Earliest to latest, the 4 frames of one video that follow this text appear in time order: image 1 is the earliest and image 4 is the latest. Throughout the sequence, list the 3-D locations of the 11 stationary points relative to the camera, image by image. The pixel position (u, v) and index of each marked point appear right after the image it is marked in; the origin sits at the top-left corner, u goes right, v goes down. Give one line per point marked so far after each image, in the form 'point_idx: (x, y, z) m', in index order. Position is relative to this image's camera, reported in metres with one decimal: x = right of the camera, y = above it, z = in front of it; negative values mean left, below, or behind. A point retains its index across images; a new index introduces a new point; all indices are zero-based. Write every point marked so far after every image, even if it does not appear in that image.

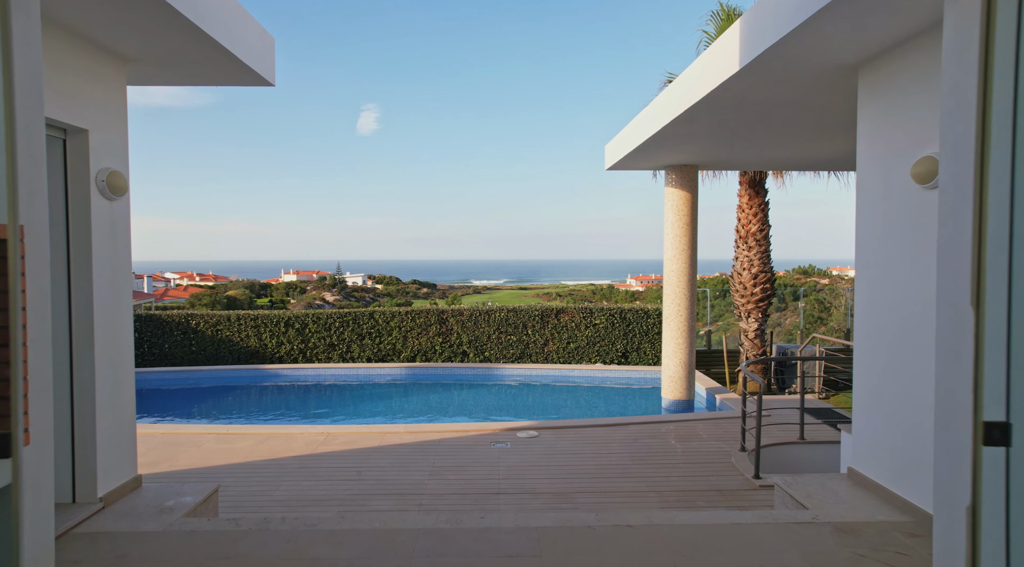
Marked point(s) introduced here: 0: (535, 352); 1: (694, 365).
0: (+0.4, -1.3, +13.0) m
1: (+2.3, -1.0, +9.1) m
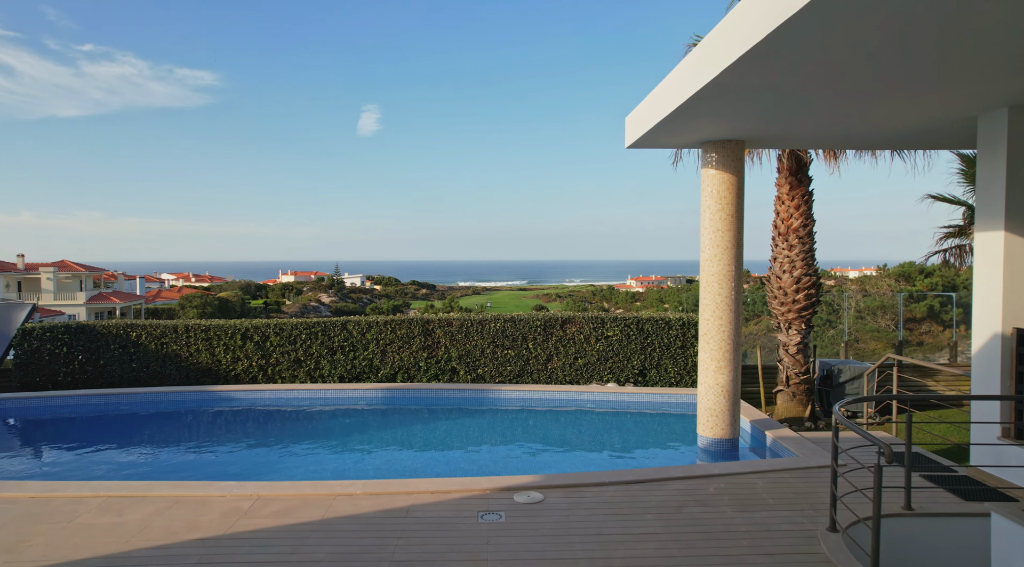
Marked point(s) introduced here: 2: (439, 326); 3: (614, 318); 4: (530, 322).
0: (+0.4, -1.3, +11.1) m
1: (+2.2, -1.1, +7.2) m
2: (-1.1, -0.7, +11.1) m
3: (+1.5, -0.5, +11.0) m
4: (+0.3, -0.6, +11.0) m
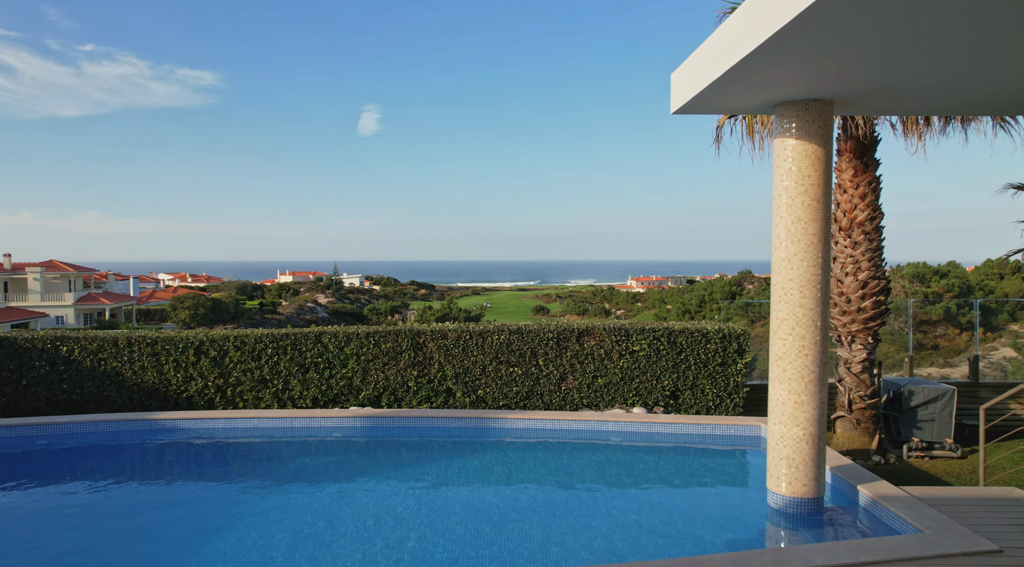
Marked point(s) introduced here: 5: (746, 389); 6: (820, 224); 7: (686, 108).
0: (+0.5, -1.4, +9.3) m
1: (+2.3, -1.2, +5.4) m
2: (-1.0, -0.7, +9.3) m
3: (+1.6, -0.6, +9.2) m
4: (+0.4, -0.7, +9.3) m
5: (+3.0, -1.4, +9.3) m
6: (+2.3, +0.4, +5.4) m
7: (+1.5, +1.5, +6.1) m
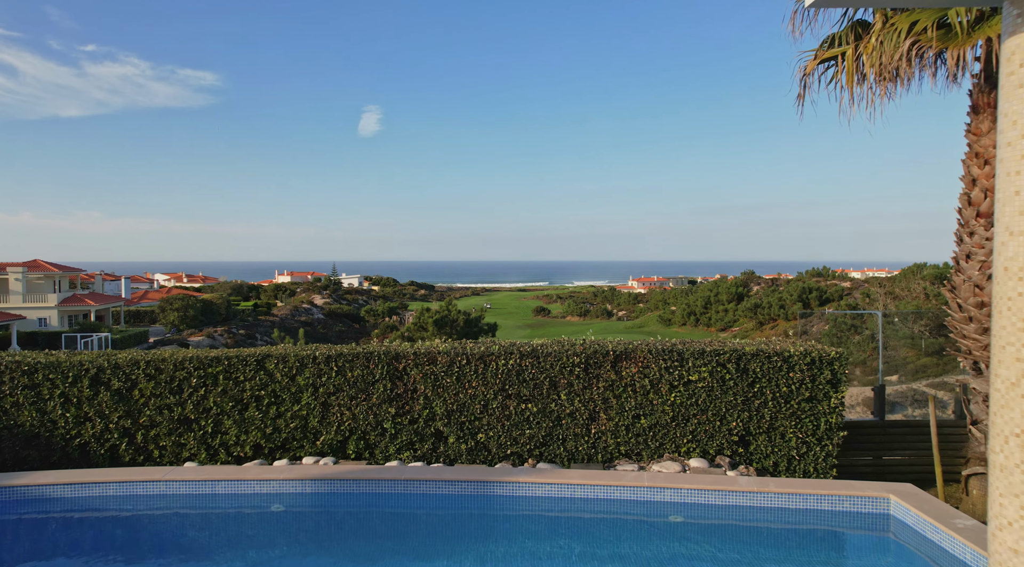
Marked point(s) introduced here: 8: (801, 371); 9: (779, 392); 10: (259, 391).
0: (+0.6, -1.4, +6.9) m
1: (+2.4, -1.2, +3.0) m
2: (-0.9, -0.8, +6.9) m
3: (+1.7, -0.6, +6.8) m
4: (+0.5, -0.7, +6.8) m
5: (+3.1, -1.4, +6.8) m
6: (+2.4, +0.4, +2.9) m
7: (+1.6, +1.4, +3.6) m
8: (+2.7, -0.8, +6.7) m
9: (+2.5, -1.0, +6.7) m
10: (-2.4, -1.0, +6.8) m
